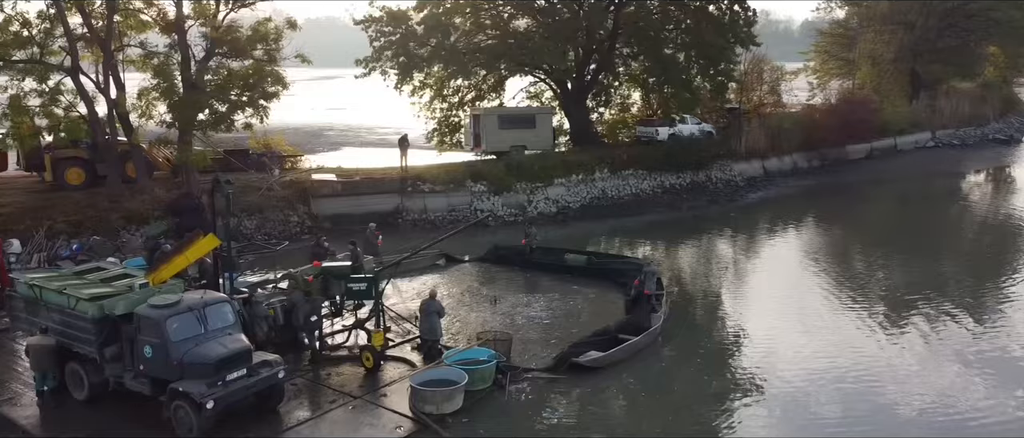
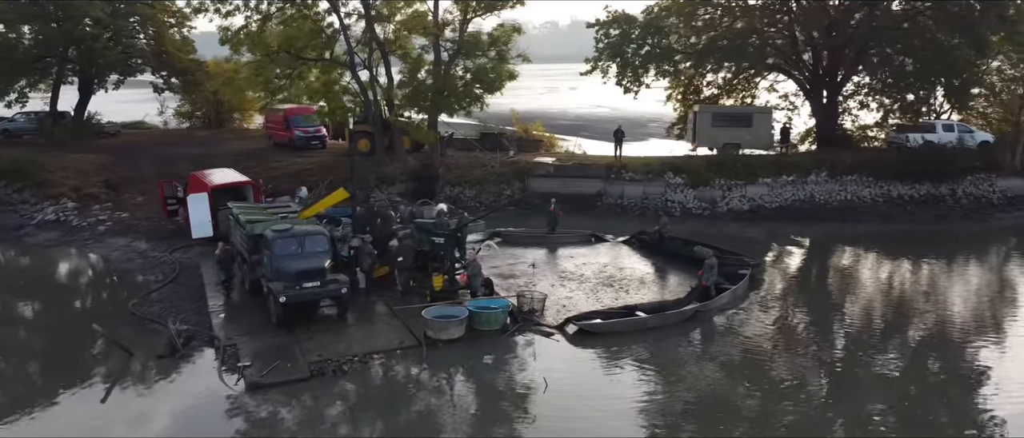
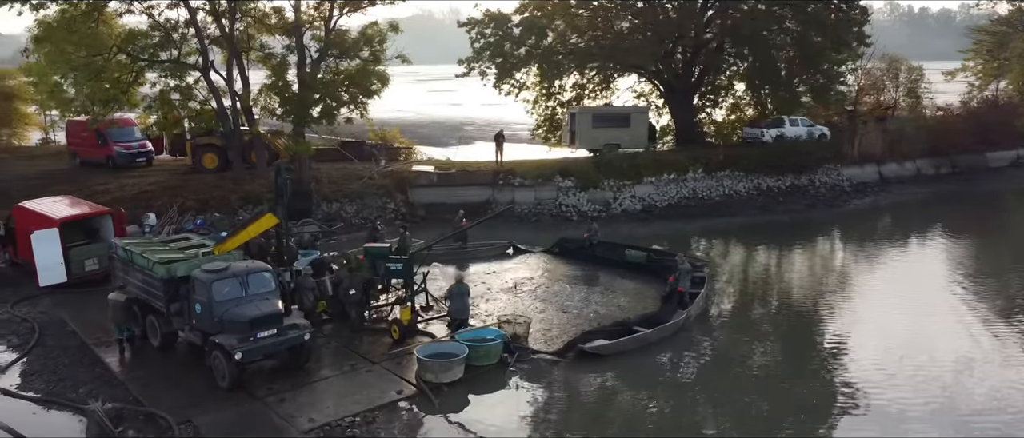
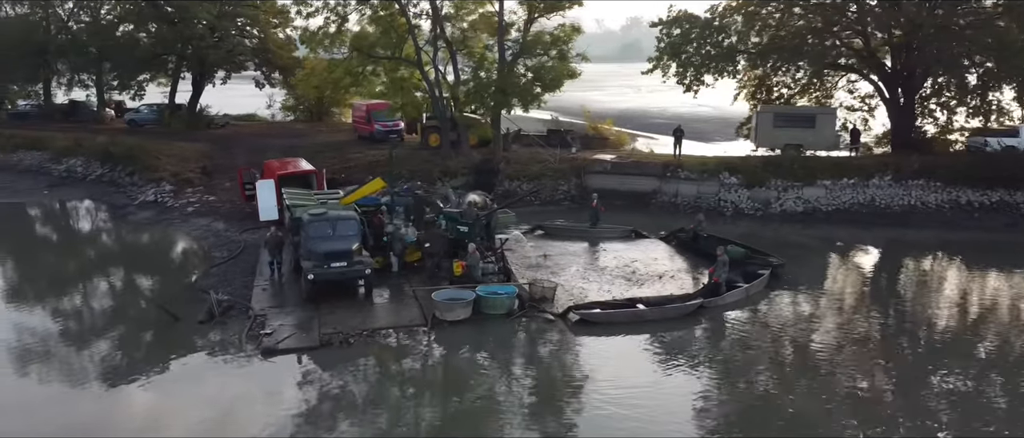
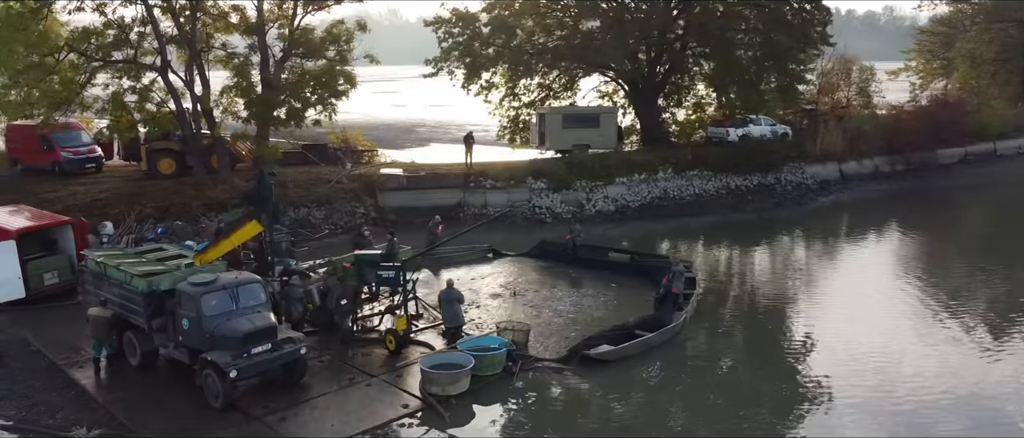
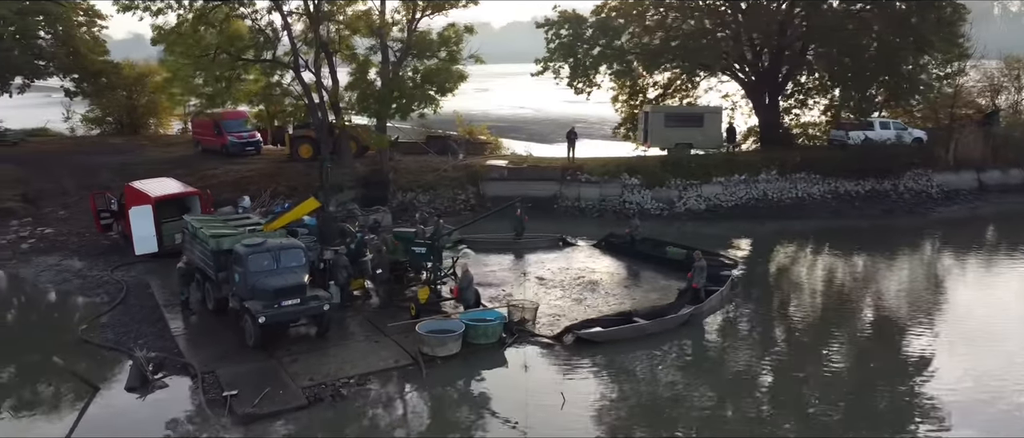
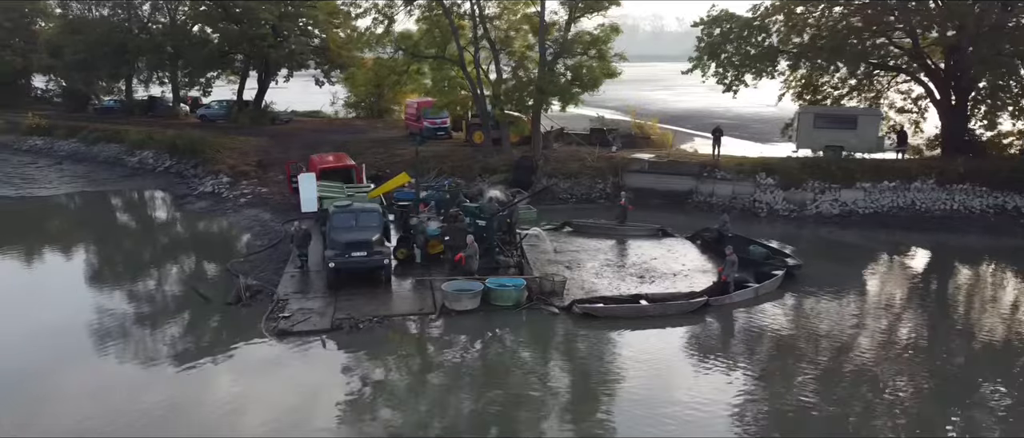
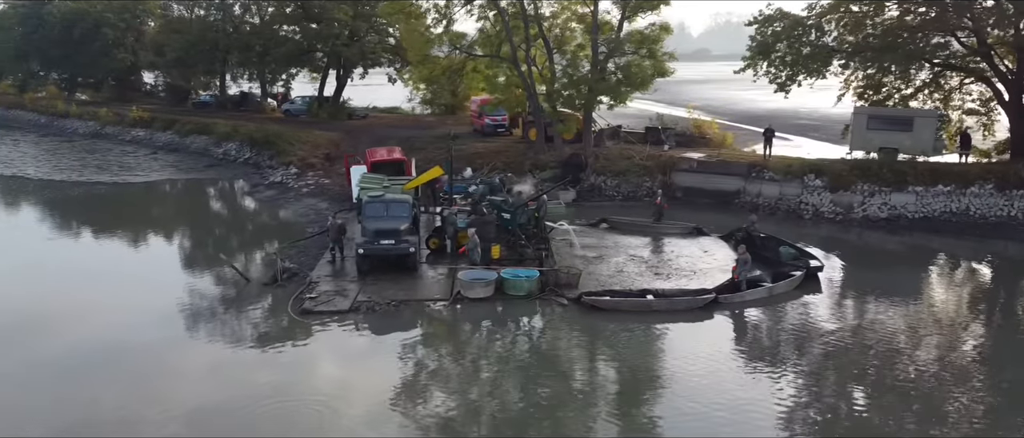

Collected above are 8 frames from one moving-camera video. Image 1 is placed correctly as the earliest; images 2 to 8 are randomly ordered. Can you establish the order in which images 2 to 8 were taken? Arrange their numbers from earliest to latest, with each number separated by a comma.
5, 3, 6, 2, 4, 7, 8
